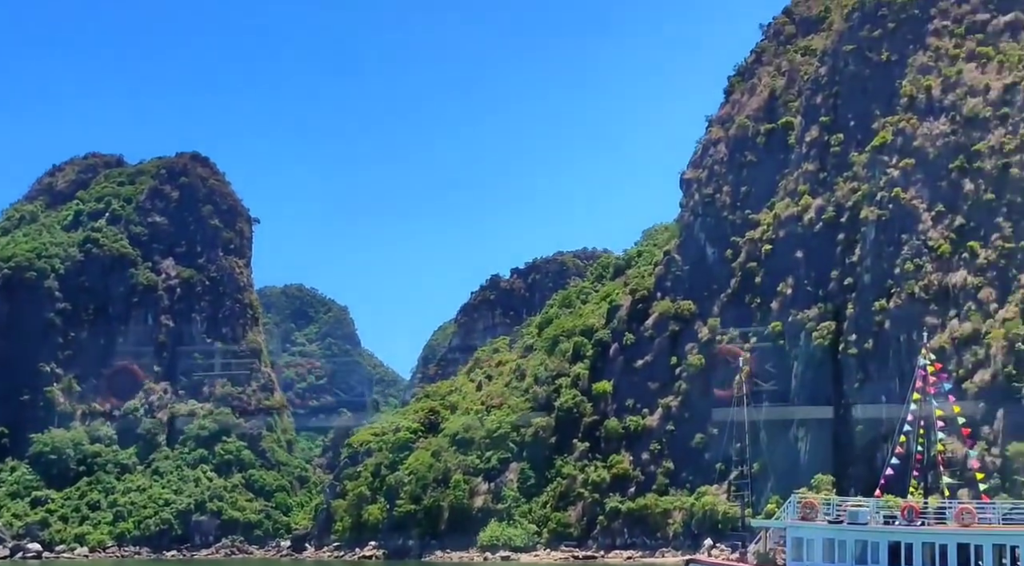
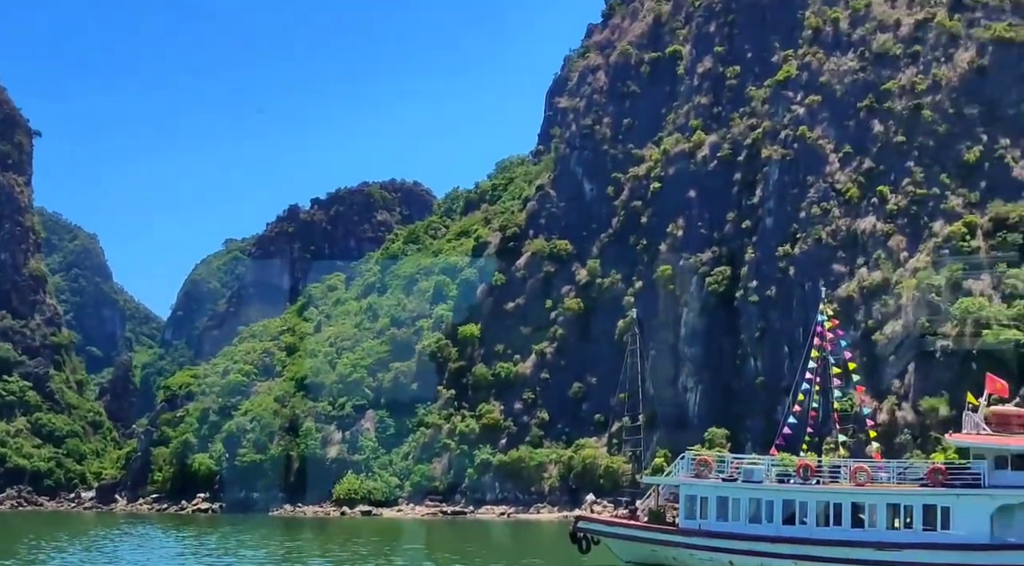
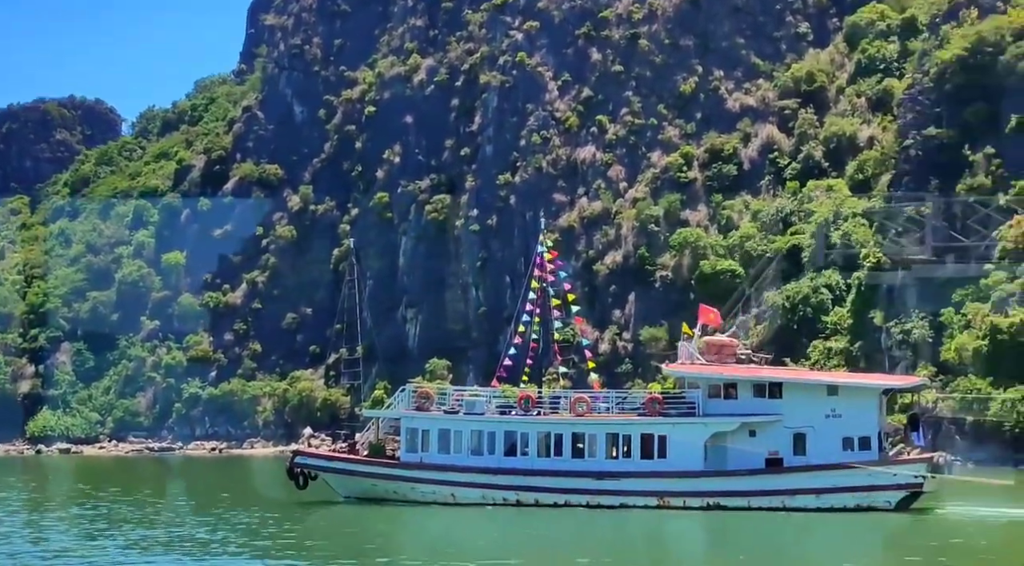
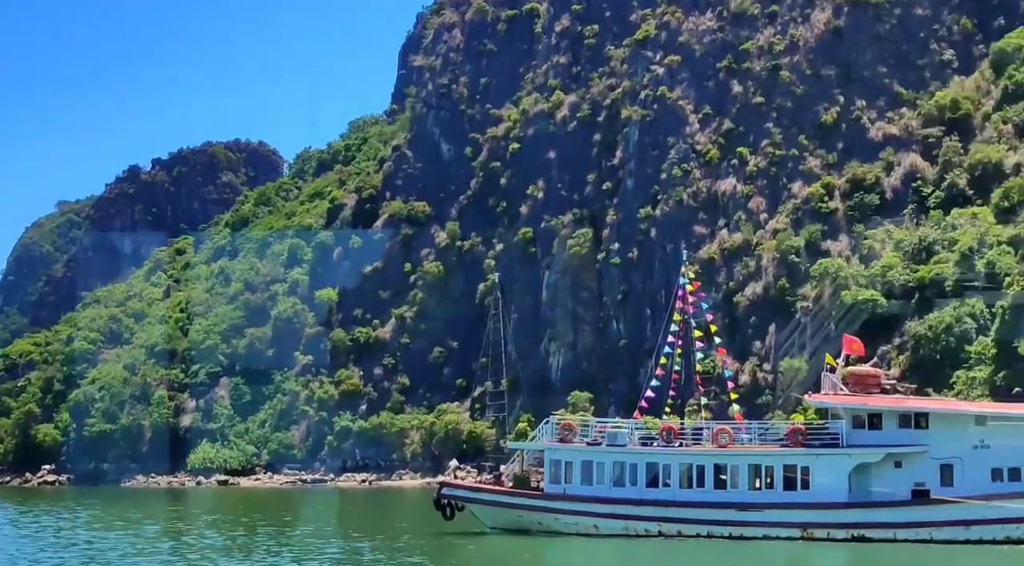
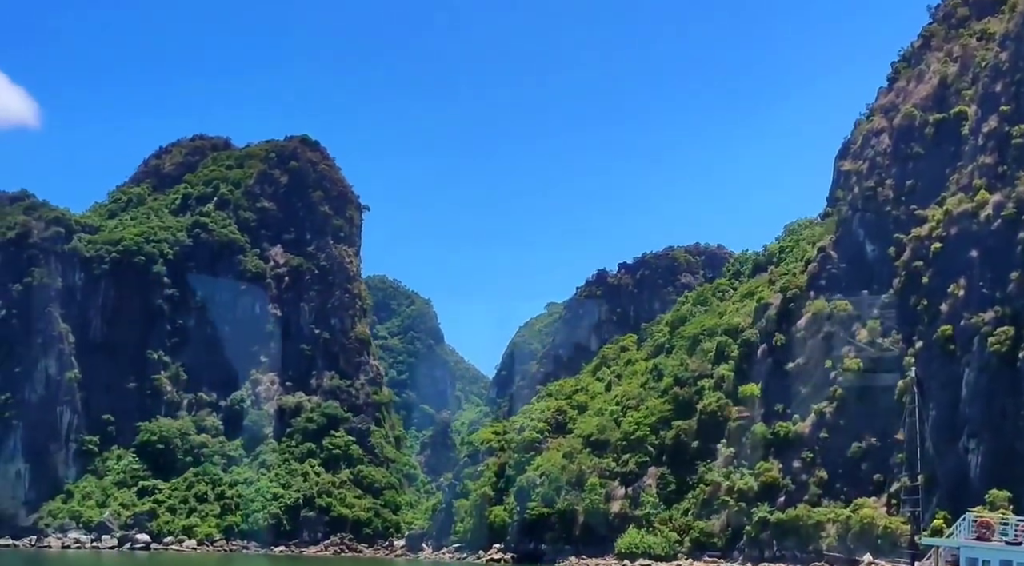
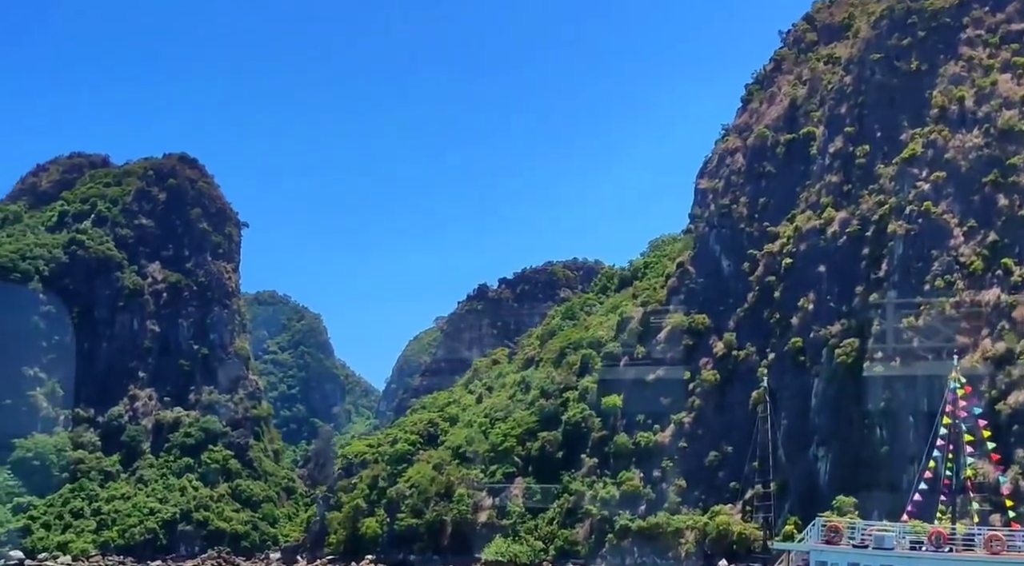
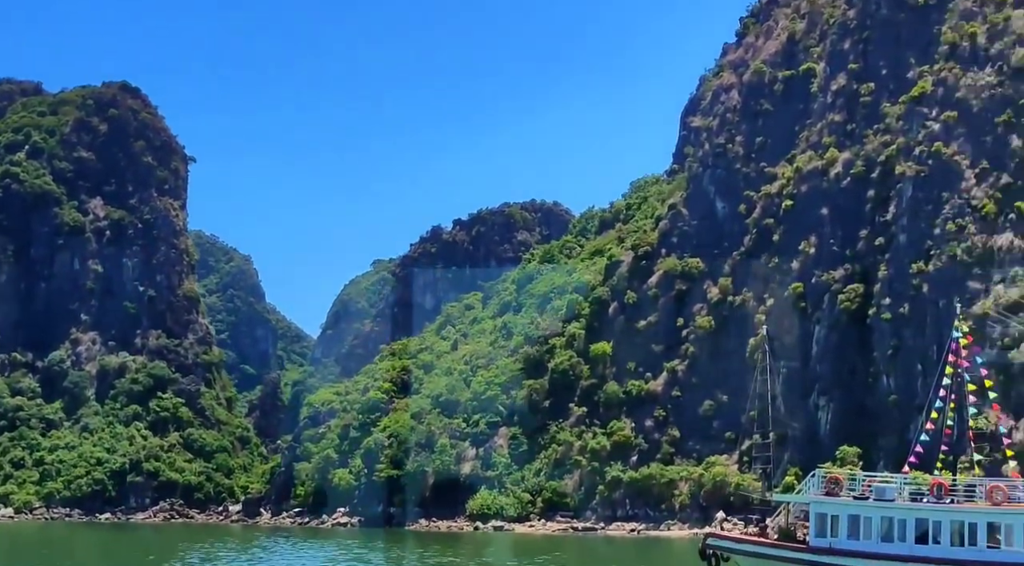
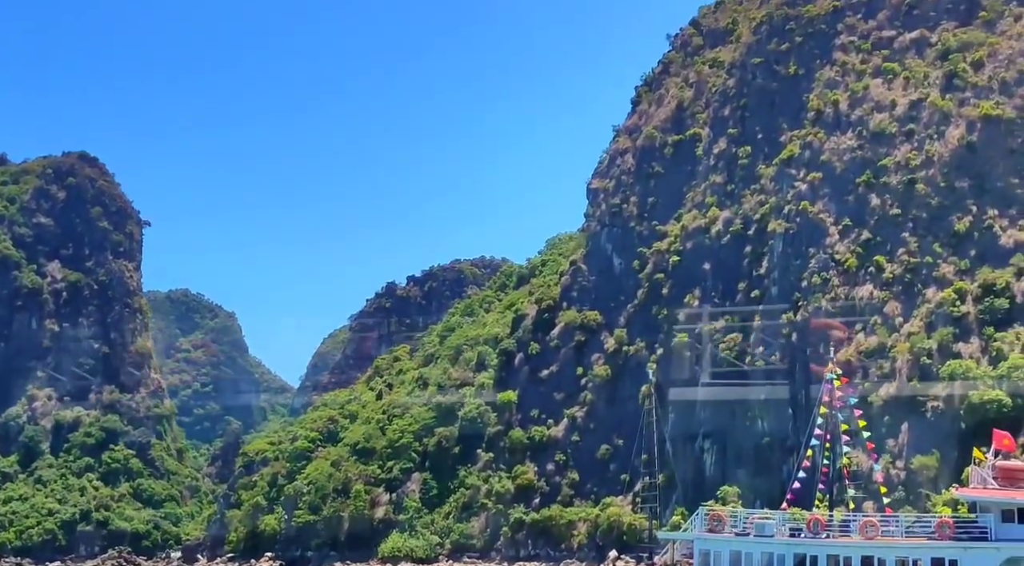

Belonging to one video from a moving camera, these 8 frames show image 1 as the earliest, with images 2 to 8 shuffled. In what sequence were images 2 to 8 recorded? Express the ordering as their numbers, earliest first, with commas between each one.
8, 6, 5, 7, 2, 4, 3
